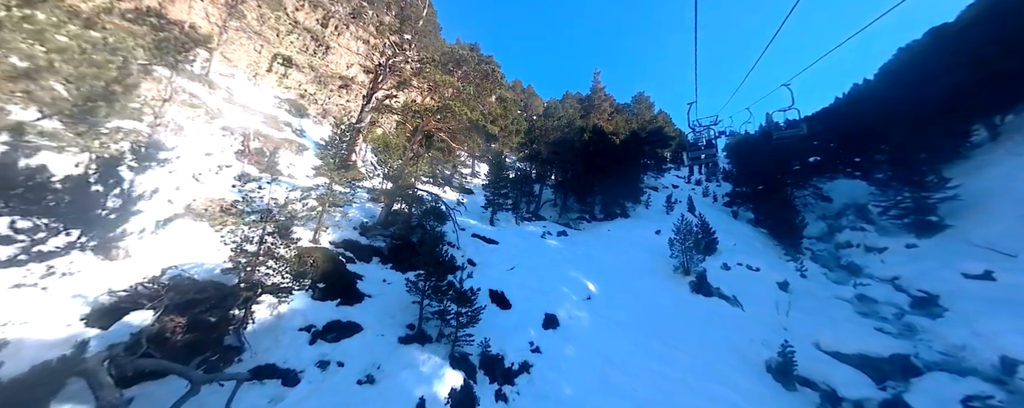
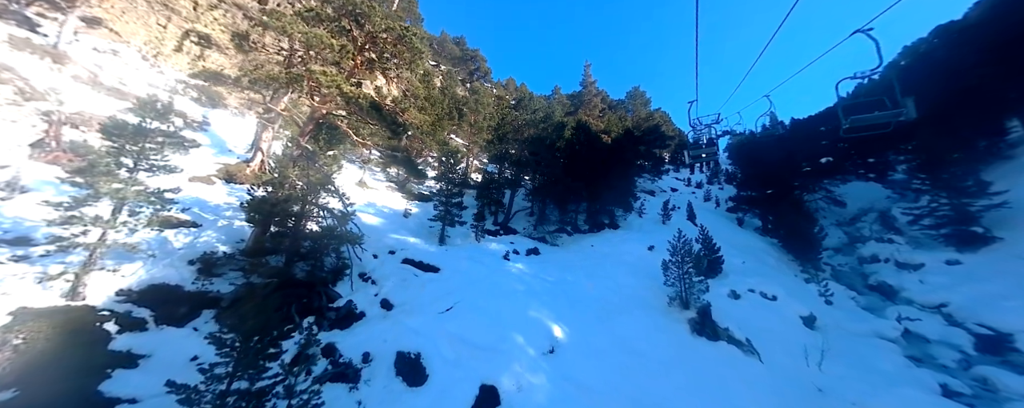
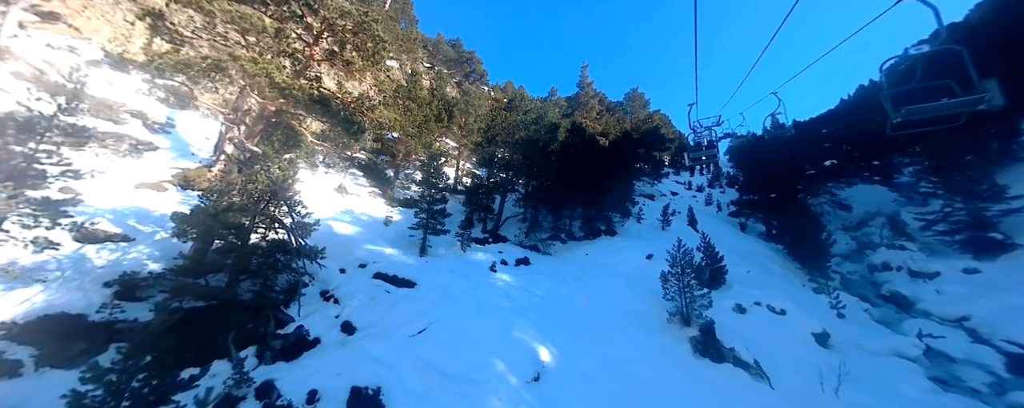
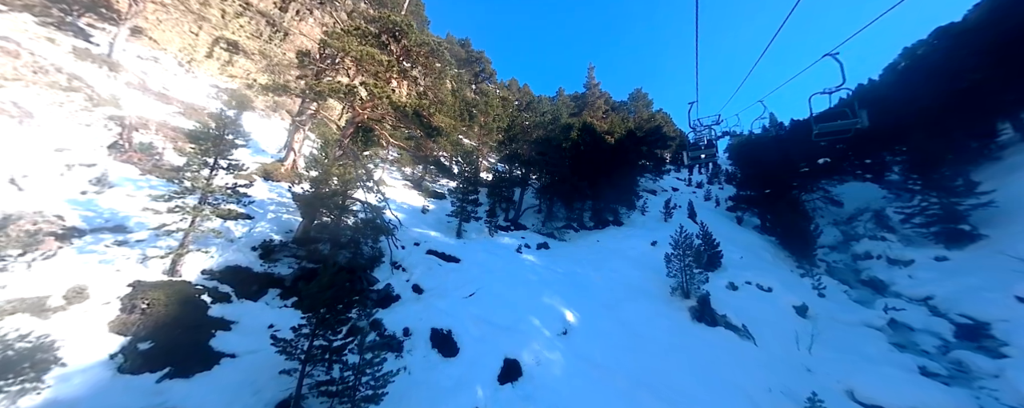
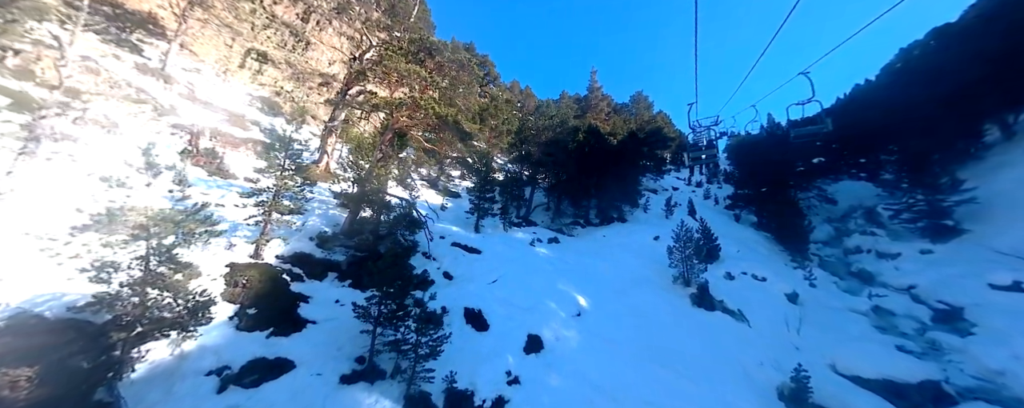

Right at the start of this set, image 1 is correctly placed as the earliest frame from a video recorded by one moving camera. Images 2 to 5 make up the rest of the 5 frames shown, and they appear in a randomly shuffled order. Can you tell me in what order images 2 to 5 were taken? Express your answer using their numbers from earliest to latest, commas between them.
5, 4, 2, 3
